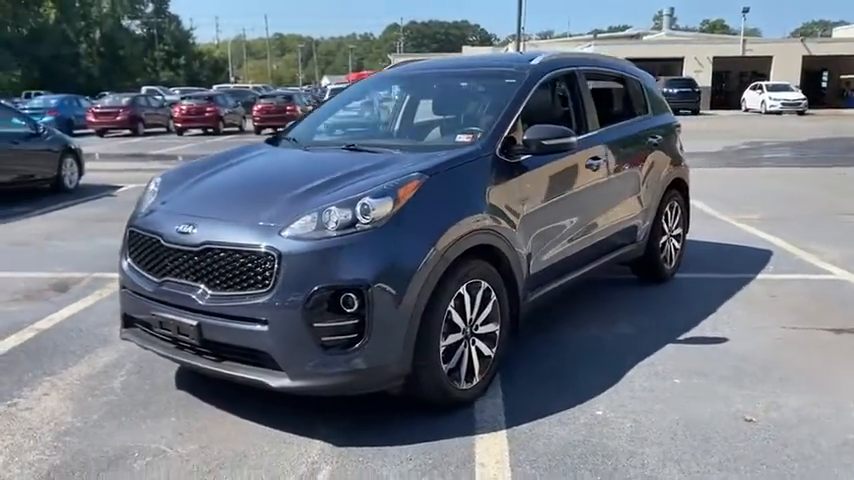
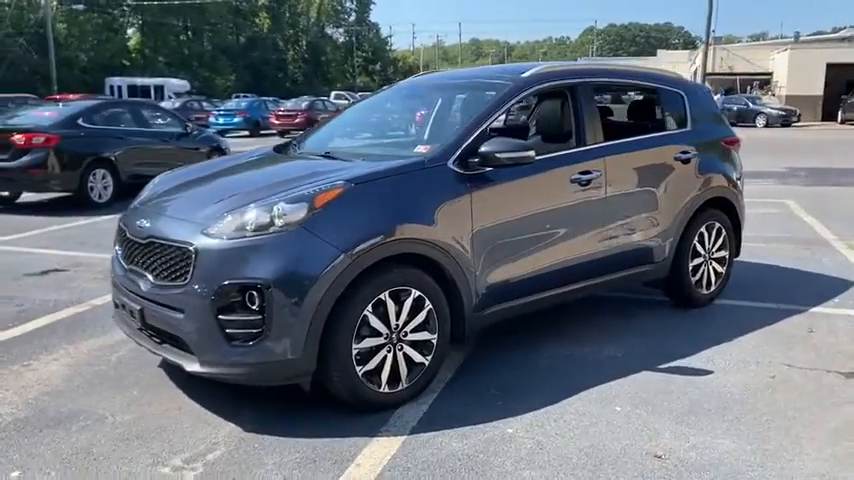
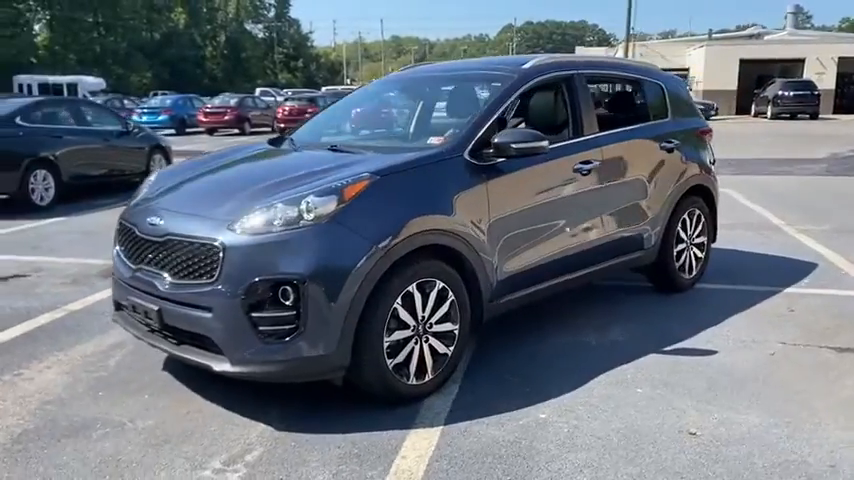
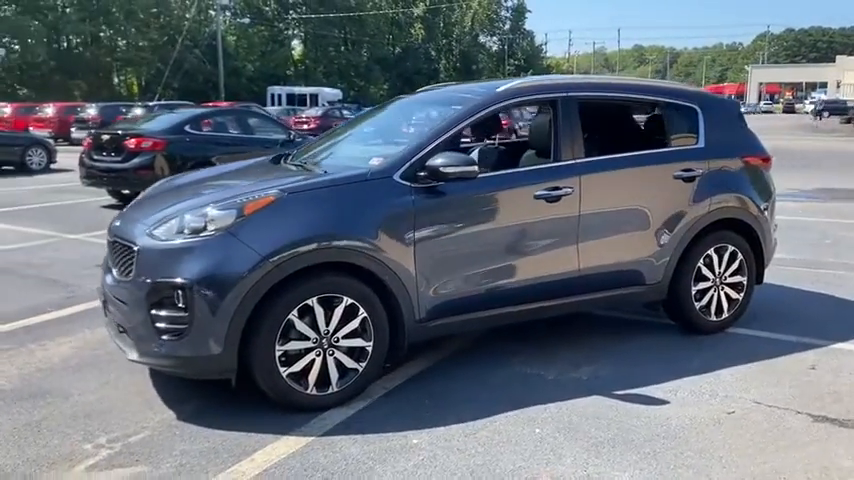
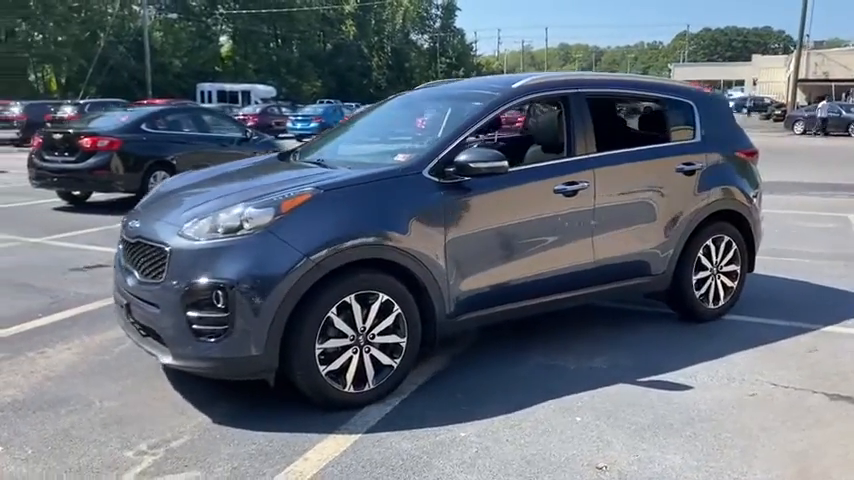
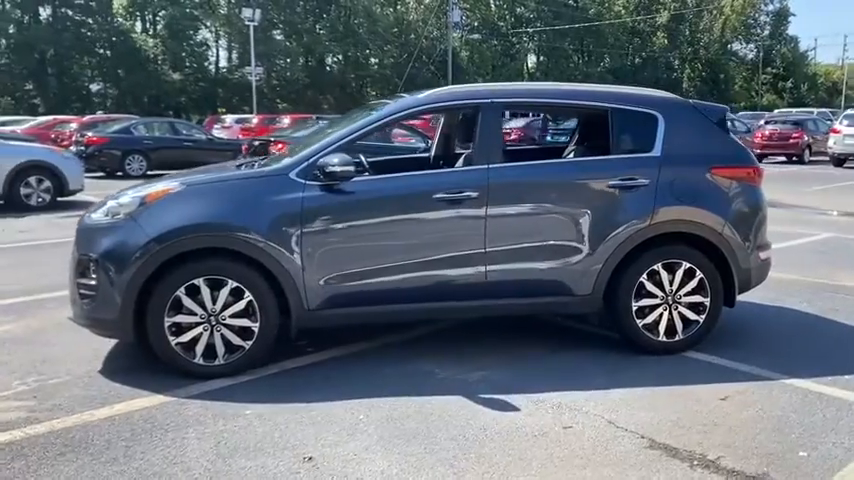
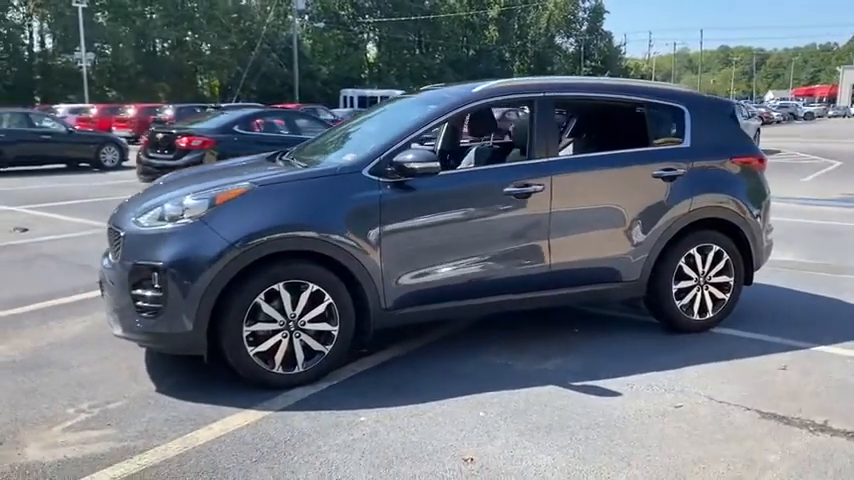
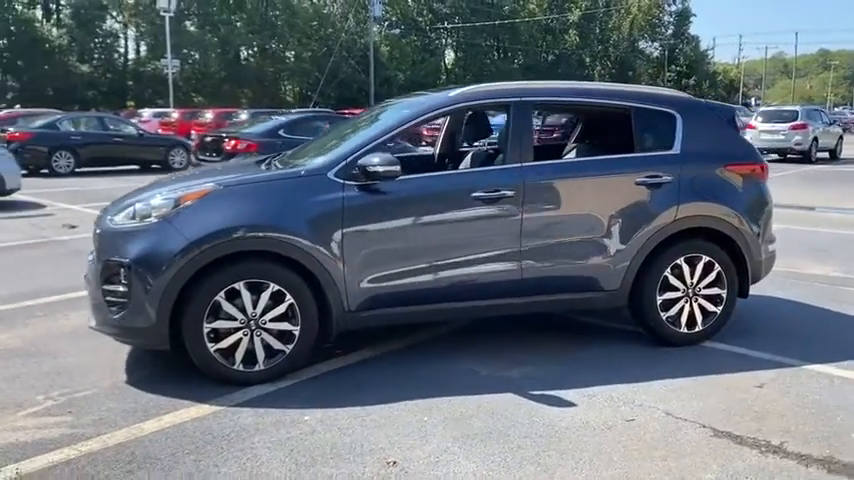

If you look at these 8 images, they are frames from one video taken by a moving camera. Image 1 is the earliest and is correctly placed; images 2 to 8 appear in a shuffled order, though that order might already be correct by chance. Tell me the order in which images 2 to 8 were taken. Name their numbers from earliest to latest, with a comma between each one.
3, 2, 5, 4, 7, 8, 6
